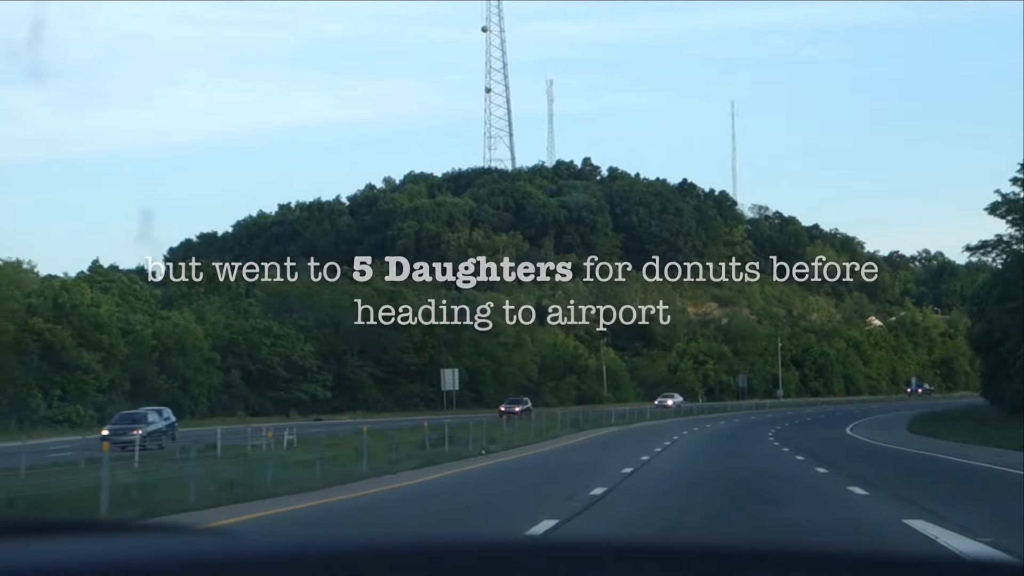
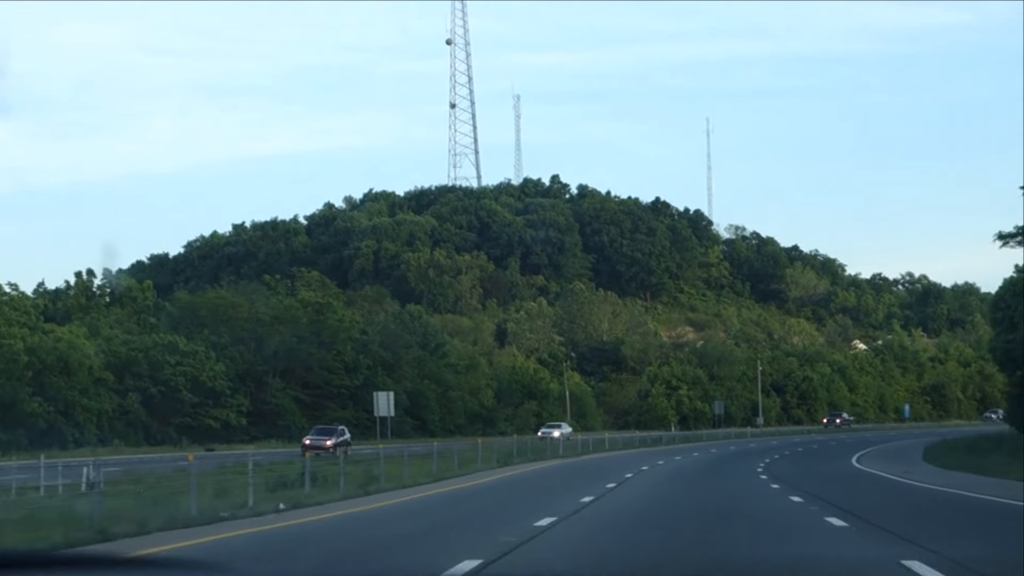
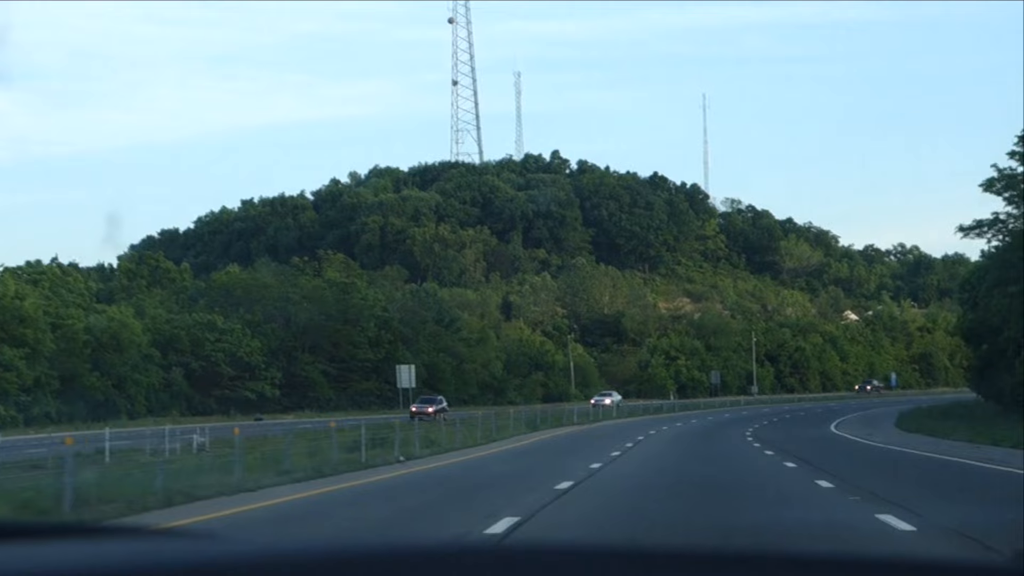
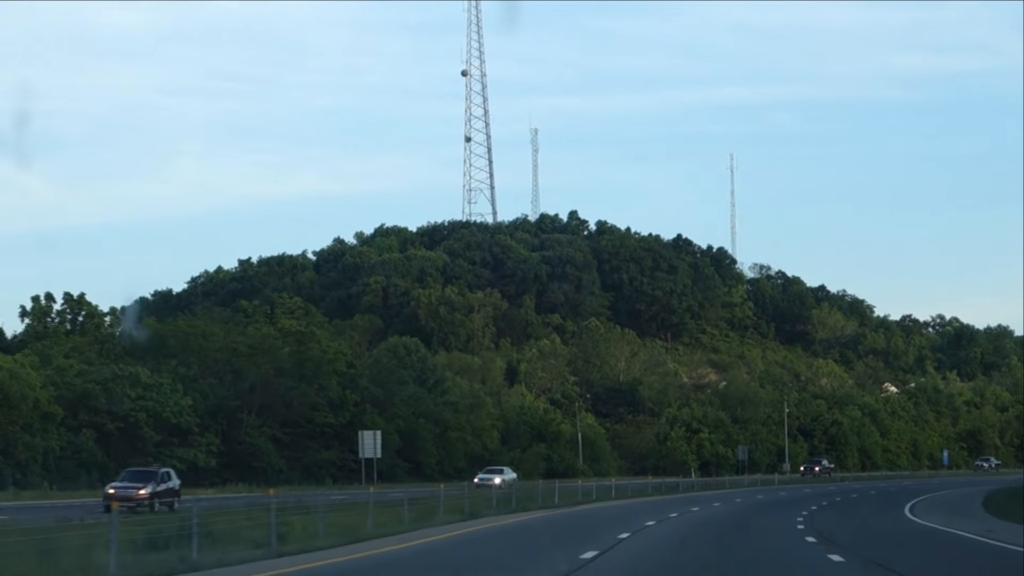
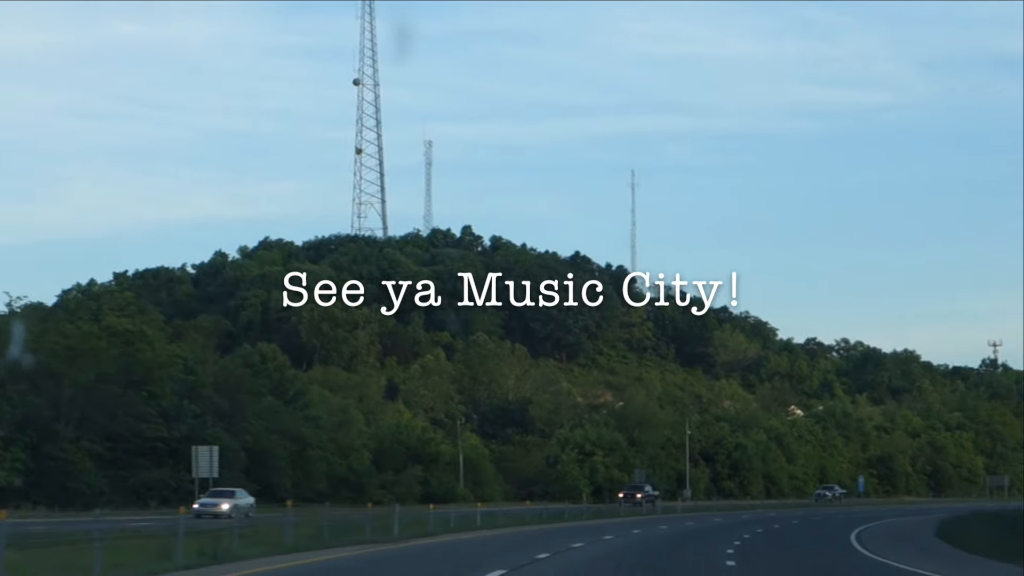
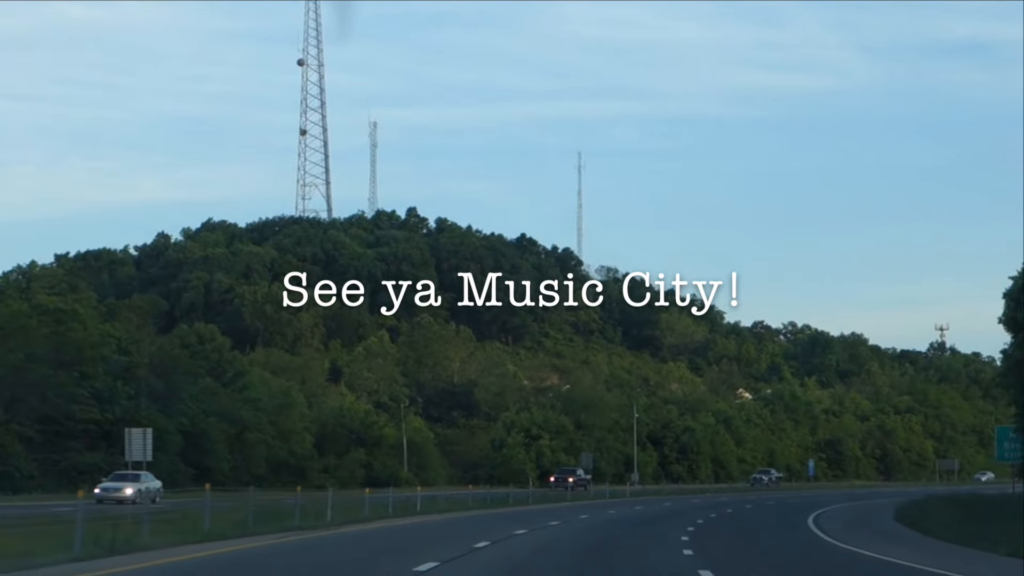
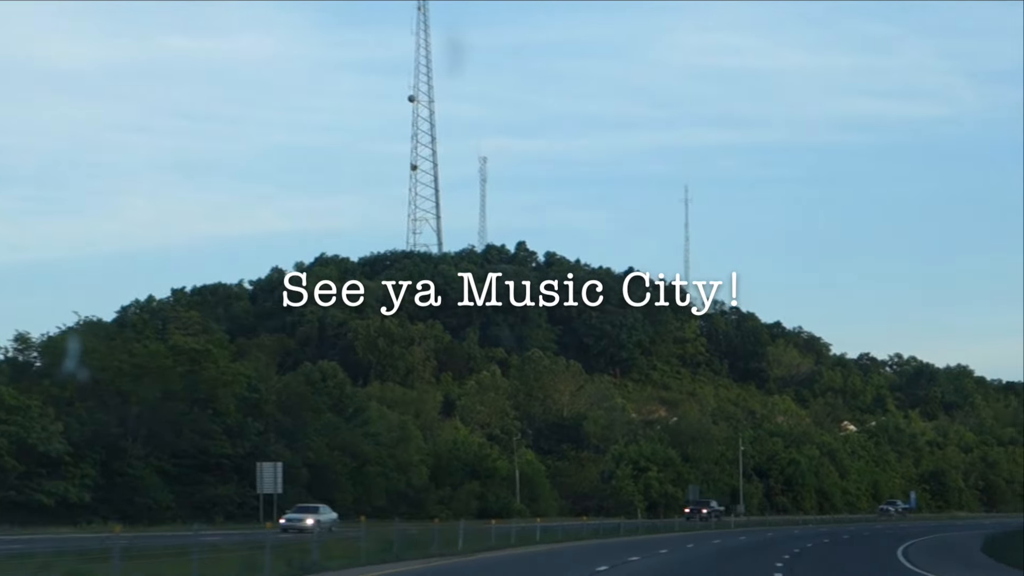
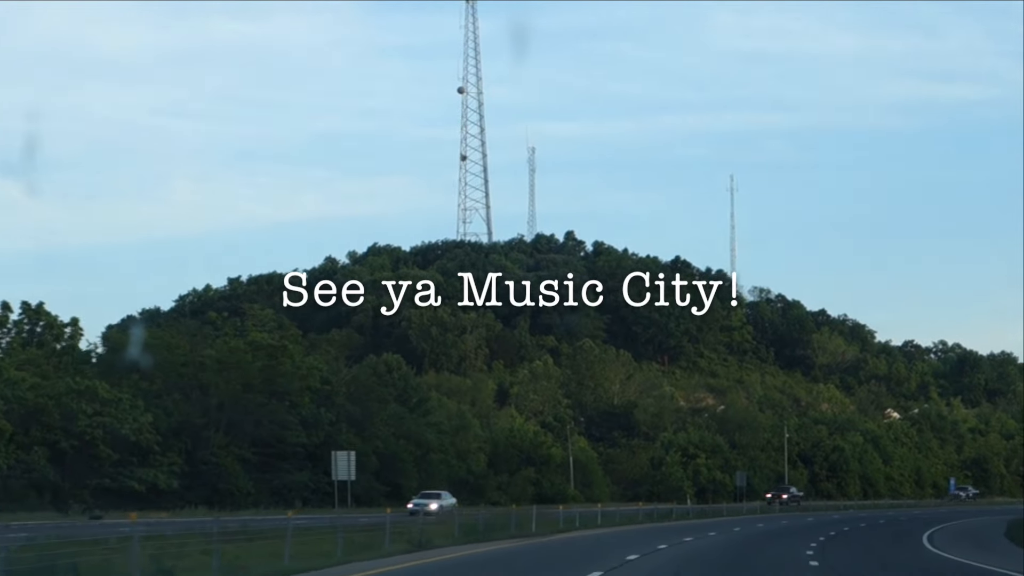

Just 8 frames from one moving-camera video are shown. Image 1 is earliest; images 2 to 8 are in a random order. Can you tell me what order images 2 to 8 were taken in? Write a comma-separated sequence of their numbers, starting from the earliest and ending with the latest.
3, 2, 4, 8, 7, 5, 6
